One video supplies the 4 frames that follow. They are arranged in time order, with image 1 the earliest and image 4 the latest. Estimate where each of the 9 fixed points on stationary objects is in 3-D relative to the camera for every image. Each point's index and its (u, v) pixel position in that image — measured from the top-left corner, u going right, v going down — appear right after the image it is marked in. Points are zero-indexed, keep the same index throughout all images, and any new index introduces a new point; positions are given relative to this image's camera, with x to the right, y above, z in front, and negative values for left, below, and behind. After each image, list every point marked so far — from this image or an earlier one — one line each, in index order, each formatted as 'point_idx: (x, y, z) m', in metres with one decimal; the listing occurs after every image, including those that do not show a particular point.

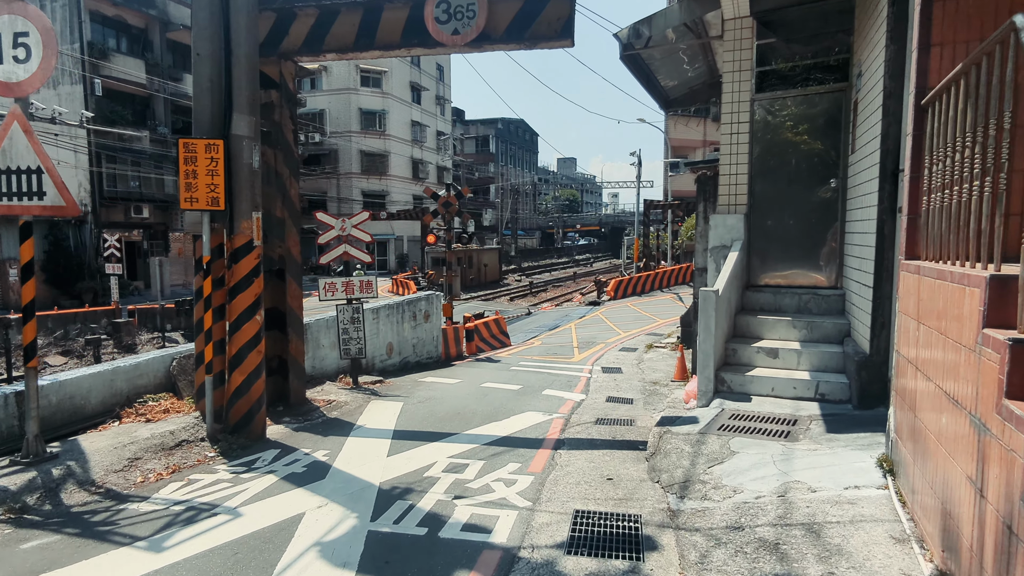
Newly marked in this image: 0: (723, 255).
0: (+2.6, +0.4, +7.7) m
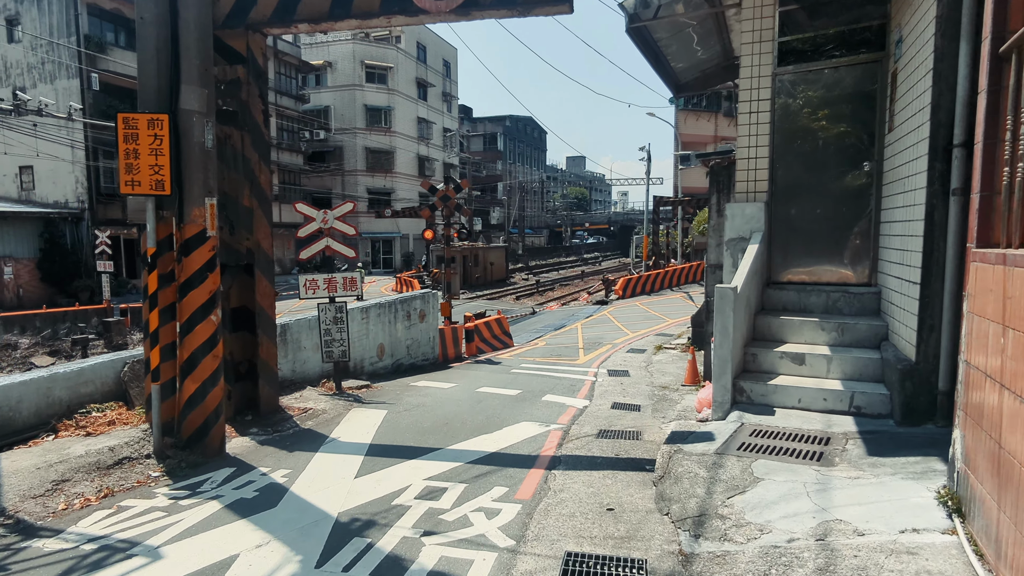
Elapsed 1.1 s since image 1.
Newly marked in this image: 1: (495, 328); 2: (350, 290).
0: (+2.5, +0.4, +6.8) m
1: (-0.5, -1.1, +17.0) m
2: (-2.4, 0.0, +9.1) m
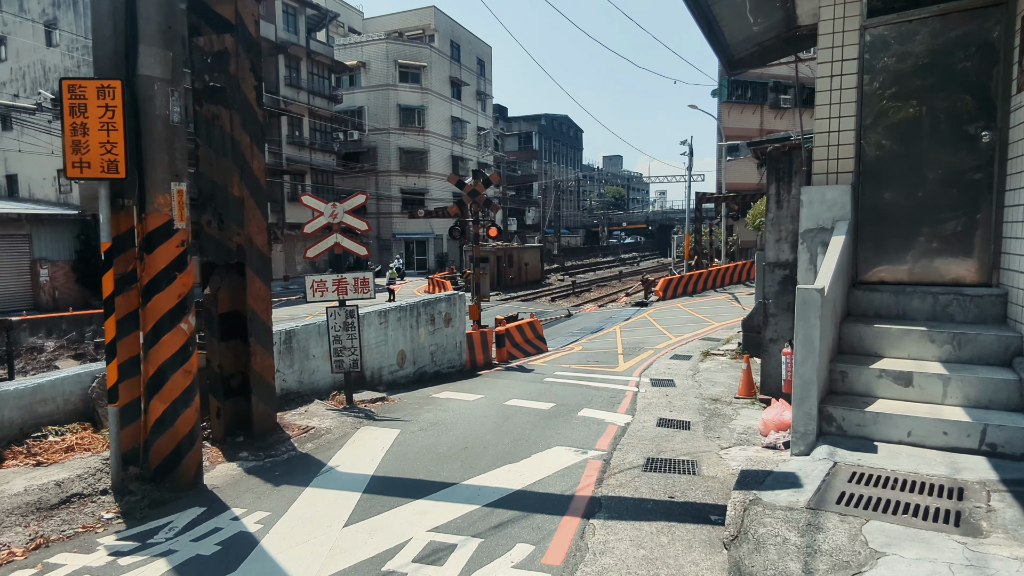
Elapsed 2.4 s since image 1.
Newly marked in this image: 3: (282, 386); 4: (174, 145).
0: (+2.8, +0.4, +5.6) m
1: (+0.4, -1.1, +15.9) m
2: (-2.0, -0.1, +8.1) m
3: (-2.9, -1.2, +7.8) m
4: (-2.5, +1.1, +4.7) m
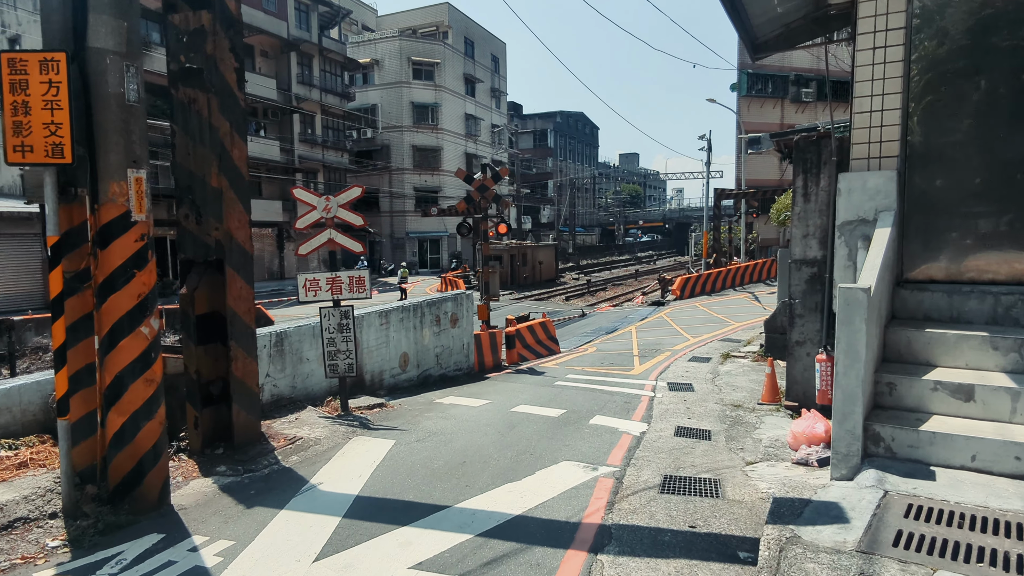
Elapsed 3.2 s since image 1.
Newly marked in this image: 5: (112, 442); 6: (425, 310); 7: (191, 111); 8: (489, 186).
0: (+2.8, +0.4, +5.0) m
1: (+0.7, -1.1, +15.3) m
2: (-1.9, 0.0, +7.6) m
3: (-2.8, -1.2, +7.3) m
4: (-2.5, +1.1, +4.2) m
5: (-2.8, -1.1, +4.3) m
6: (-1.5, -0.4, +10.6) m
7: (-2.9, +1.6, +5.6) m
8: (-0.5, +2.3, +14.4) m
